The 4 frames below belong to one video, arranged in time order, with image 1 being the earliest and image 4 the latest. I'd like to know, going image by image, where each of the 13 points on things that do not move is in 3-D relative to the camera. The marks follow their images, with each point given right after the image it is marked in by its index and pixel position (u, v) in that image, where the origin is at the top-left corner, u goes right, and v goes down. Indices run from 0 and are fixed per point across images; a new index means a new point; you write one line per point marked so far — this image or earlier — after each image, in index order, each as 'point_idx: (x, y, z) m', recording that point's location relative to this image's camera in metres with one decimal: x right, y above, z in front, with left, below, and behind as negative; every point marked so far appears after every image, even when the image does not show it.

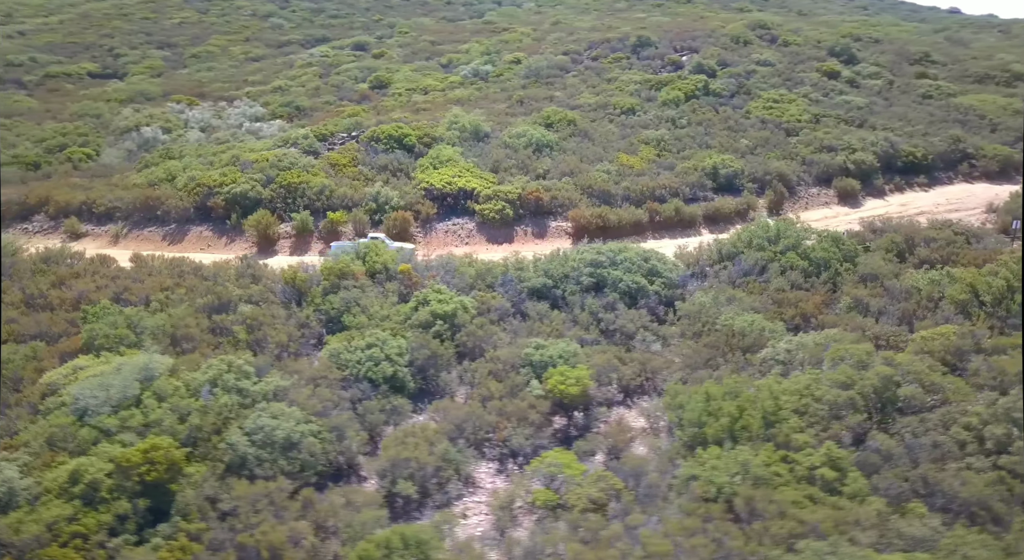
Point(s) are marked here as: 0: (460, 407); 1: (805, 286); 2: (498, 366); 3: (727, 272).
0: (-0.8, -1.9, +11.1) m
1: (+5.9, -0.1, +14.8) m
2: (-0.2, -1.4, +12.1) m
3: (+4.6, +0.1, +15.8) m
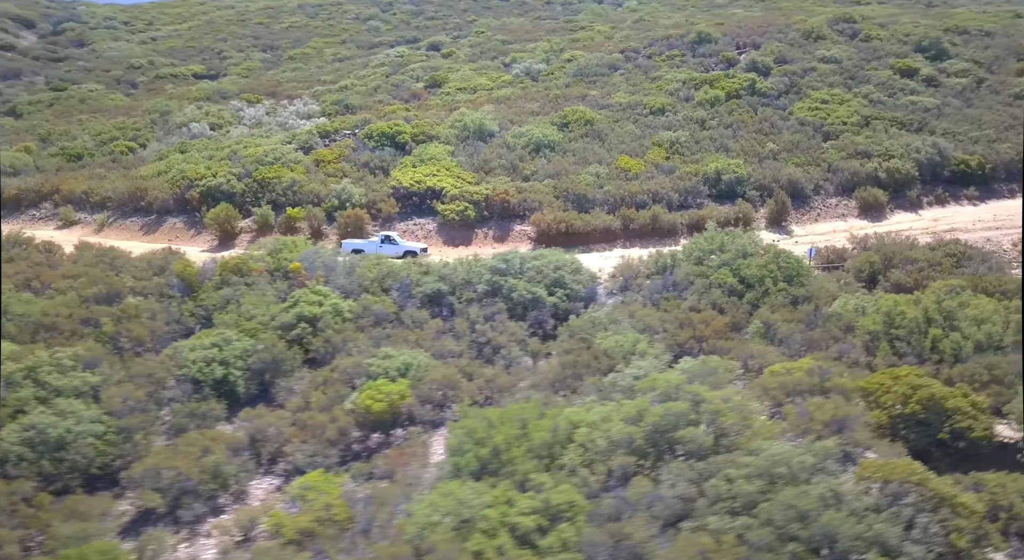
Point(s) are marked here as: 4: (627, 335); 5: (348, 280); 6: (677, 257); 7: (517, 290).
0: (-3.5, -2.0, +10.5) m
1: (+3.8, -0.5, +13.1) m
2: (-2.7, -1.4, +11.4) m
3: (+2.6, -0.1, +14.3) m
4: (+1.9, -0.9, +12.1) m
5: (-3.2, 0.0, +14.1) m
6: (+3.4, +0.5, +15.3) m
7: (+0.1, -0.2, +13.4) m
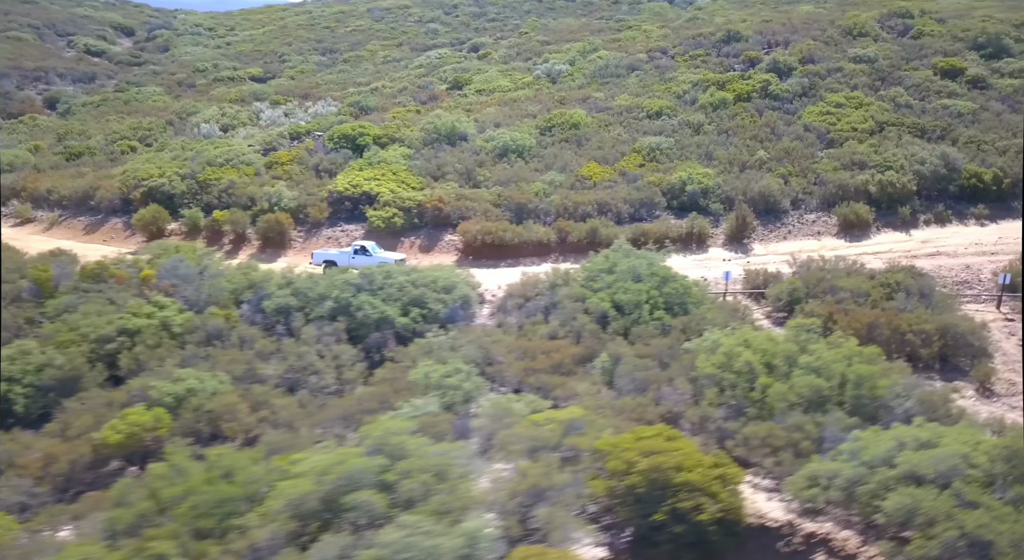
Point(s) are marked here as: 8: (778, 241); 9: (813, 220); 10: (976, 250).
0: (-6.5, -2.1, +9.8) m
1: (+1.1, -0.9, +11.5) m
2: (-5.6, -1.6, +10.5) m
3: (+0.1, -0.5, +12.8) m
4: (-0.9, -1.2, +10.7) m
5: (-5.7, -0.2, +13.3) m
6: (+1.0, 0.0, +13.7) m
7: (-2.5, -0.5, +12.3) m
8: (+6.8, +1.0, +18.8) m
9: (+8.0, +1.6, +19.7) m
10: (+10.9, +0.8, +17.5) m
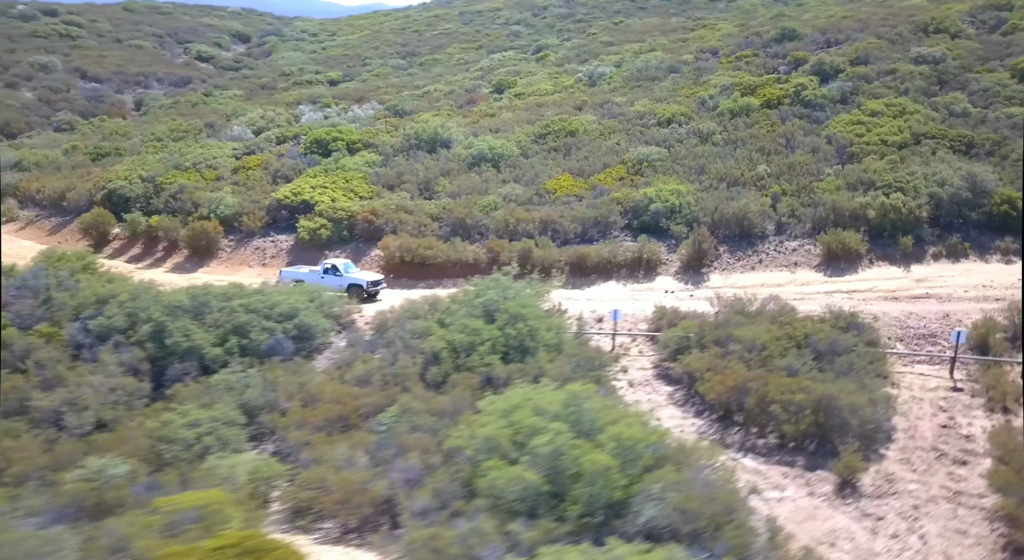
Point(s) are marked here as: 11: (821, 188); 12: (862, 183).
0: (-9.5, -2.3, +9.3) m
1: (-1.7, -1.4, +9.9) m
2: (-8.5, -1.8, +9.9) m
3: (-2.5, -1.0, +11.4) m
4: (-3.8, -1.6, +9.4) m
5: (-8.1, -0.5, +12.7) m
6: (-1.4, -0.5, +12.1) m
7: (-5.2, -0.8, +11.2) m
8: (+5.1, +0.3, +16.3) m
9: (+6.5, +0.8, +17.0) m
10: (+9.0, -0.2, +14.3) m
11: (+7.8, +2.3, +18.6) m
12: (+9.0, +2.5, +18.6) m
